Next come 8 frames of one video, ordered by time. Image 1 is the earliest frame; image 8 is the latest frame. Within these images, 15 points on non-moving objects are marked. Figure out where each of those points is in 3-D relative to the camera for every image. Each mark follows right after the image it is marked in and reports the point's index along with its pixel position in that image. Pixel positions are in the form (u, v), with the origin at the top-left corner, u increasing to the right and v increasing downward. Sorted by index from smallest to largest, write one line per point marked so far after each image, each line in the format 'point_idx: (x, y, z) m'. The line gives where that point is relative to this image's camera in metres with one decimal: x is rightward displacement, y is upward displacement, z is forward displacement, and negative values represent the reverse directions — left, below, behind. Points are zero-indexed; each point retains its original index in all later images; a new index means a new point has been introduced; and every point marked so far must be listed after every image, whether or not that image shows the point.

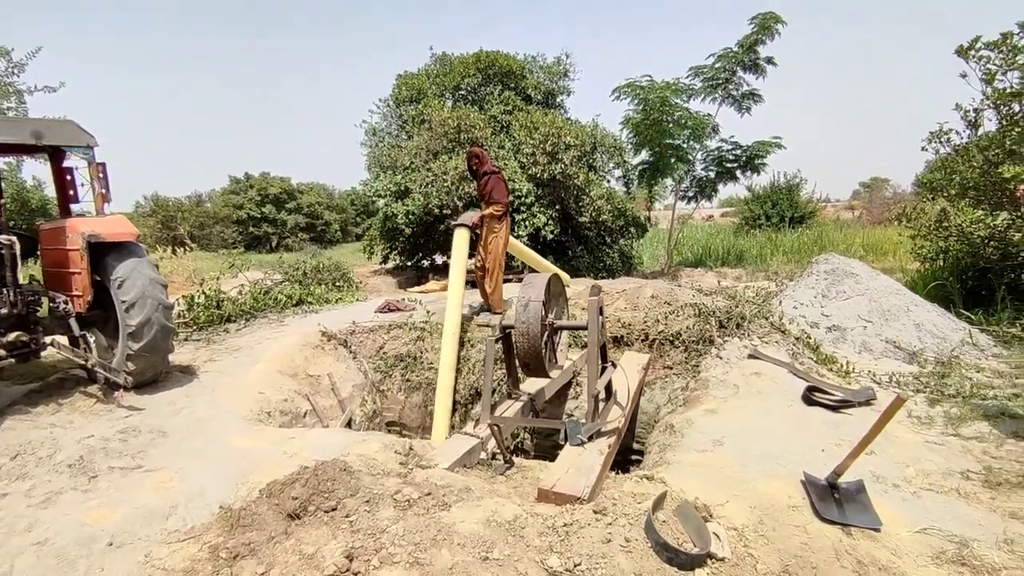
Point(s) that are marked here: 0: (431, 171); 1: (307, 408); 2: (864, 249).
0: (-1.7, +2.5, +11.7) m
1: (-2.2, -1.3, +6.0) m
2: (+9.1, +1.0, +14.4) m
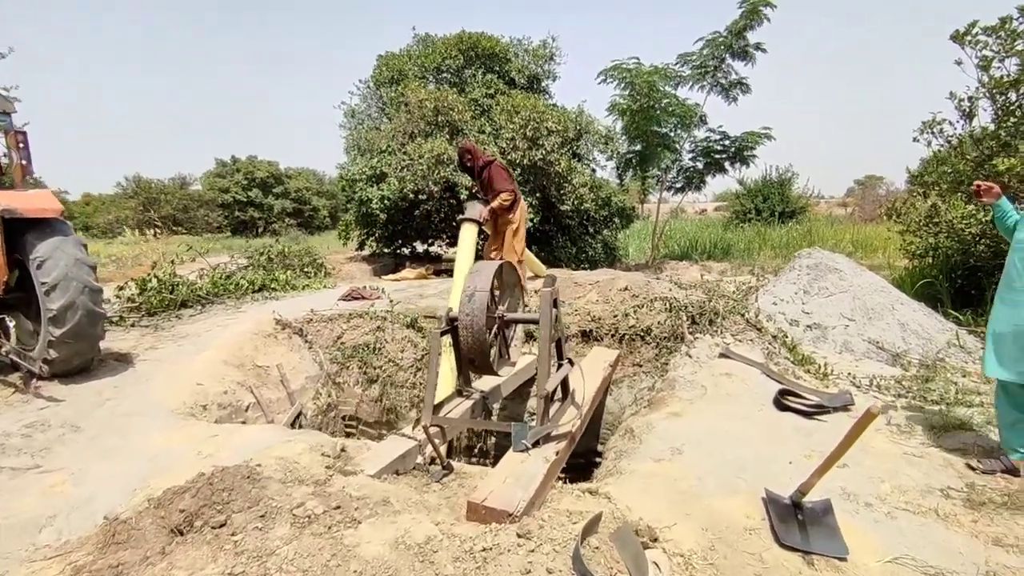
0: (-2.1, +2.7, +11.2) m
1: (-2.6, -1.1, +5.6) m
2: (+8.6, +1.1, +14.0) m
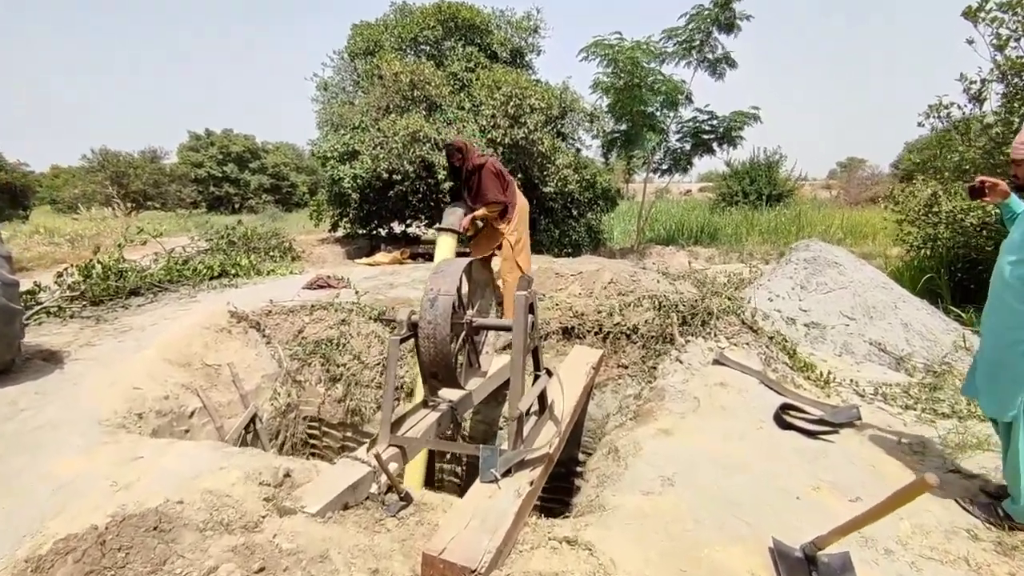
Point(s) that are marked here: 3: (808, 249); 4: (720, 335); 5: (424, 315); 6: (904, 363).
0: (-2.4, +3.0, +10.5) m
1: (-2.8, -1.1, +5.0) m
2: (+8.1, +1.4, +13.7) m
3: (+3.4, +0.5, +6.5) m
4: (+1.8, -0.4, +4.9) m
5: (-0.5, -0.2, +3.3) m
6: (+3.6, -0.7, +5.1) m
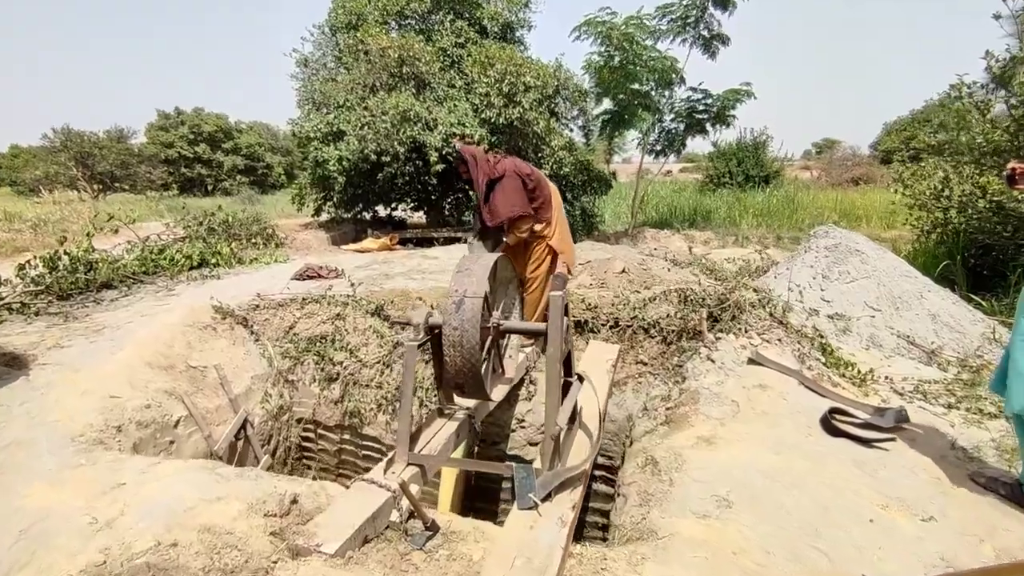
0: (-2.5, +3.2, +9.9) m
1: (-2.7, -1.0, +4.6) m
2: (+7.9, +1.8, +13.6) m
3: (+3.5, +0.6, +6.2) m
4: (+2.0, -0.3, +4.6) m
5: (-0.3, -0.2, +2.9) m
6: (+3.7, -0.6, +4.9) m
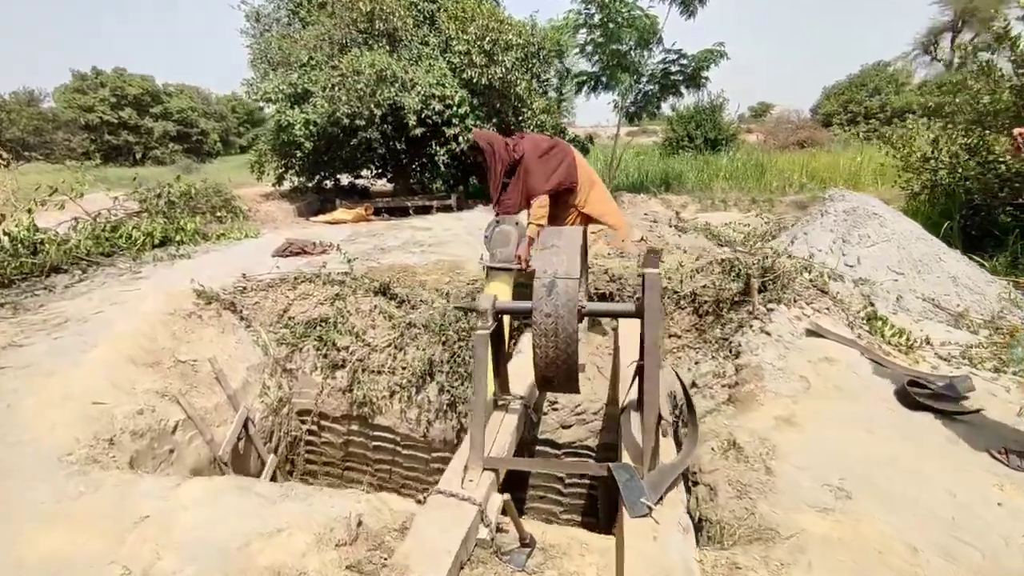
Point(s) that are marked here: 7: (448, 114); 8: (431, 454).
0: (-2.8, +3.6, +9.1) m
1: (-2.4, -0.9, +4.0) m
2: (+7.3, +2.7, +13.8) m
3: (+3.6, +1.0, +6.1) m
4: (+2.3, -0.1, +4.4) m
5: (+0.1, -0.1, +2.5) m
6: (+4.0, -0.3, +4.9) m
7: (-1.1, +2.9, +9.4) m
8: (-0.8, -1.5, +5.0) m
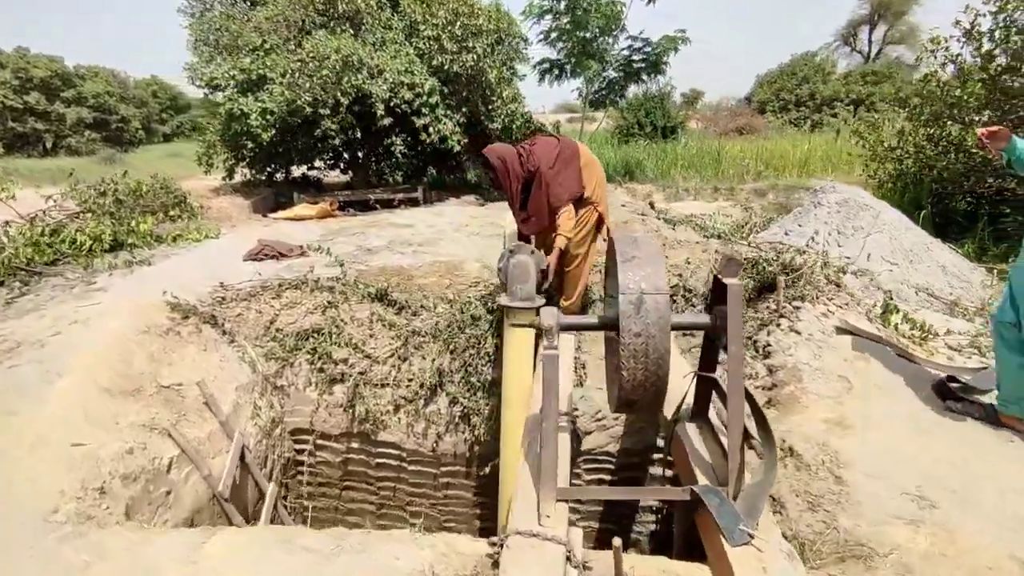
0: (-3.2, +3.6, +8.4) m
1: (-2.2, -1.0, +3.5) m
2: (+6.3, +3.1, +14.1) m
3: (+3.5, +1.1, +6.2) m
4: (+2.4, -0.1, +4.4) m
5: (+0.5, -0.1, +2.3) m
6: (+4.1, -0.2, +5.1) m
7: (-1.5, +3.0, +8.9) m
8: (-0.6, -1.5, +4.7) m
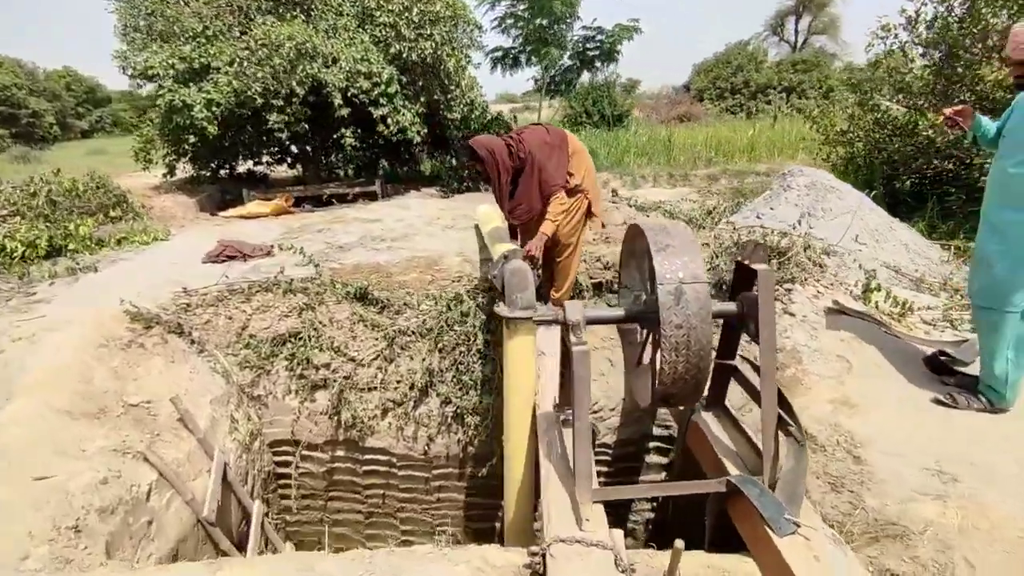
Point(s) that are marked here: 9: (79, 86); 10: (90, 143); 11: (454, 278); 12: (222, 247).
0: (-3.8, +3.5, +7.9) m
1: (-2.1, -1.1, +3.2) m
2: (+5.2, +3.5, +14.5) m
3: (+3.3, +1.3, +6.3) m
4: (+2.3, +0.1, +4.5) m
5: (+0.6, -0.1, +2.2) m
6: (+3.9, 0.0, +5.3) m
7: (-2.1, +3.0, +8.6) m
8: (-0.7, -1.5, +4.6) m
9: (-12.0, +5.7, +15.5) m
10: (-10.9, +3.7, +14.4) m
11: (-0.5, +0.1, +5.2) m
12: (-2.9, +0.4, +5.6) m
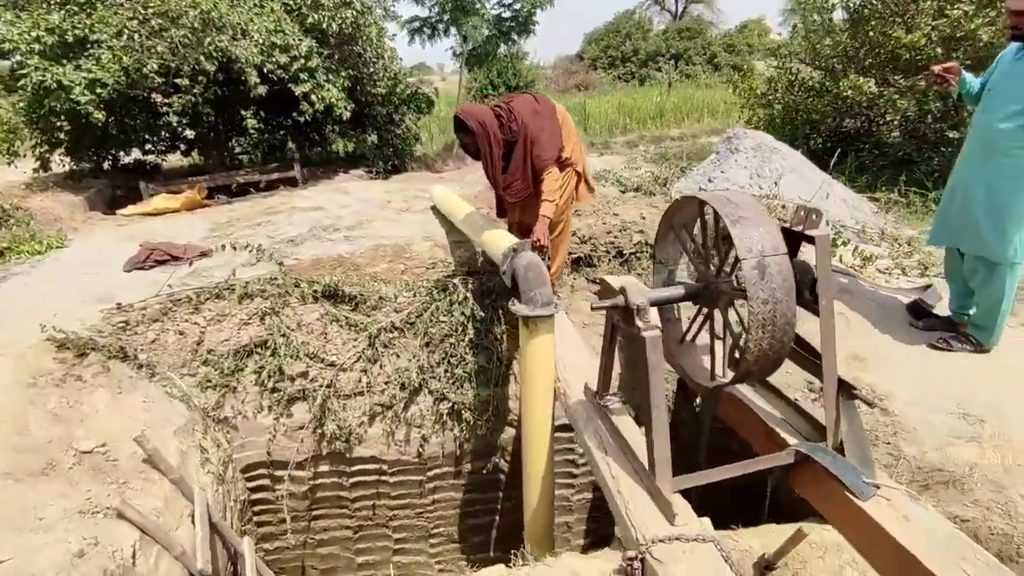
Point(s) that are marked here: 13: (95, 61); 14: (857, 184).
0: (-4.7, +3.4, +6.8) m
1: (-1.8, -1.2, +2.7) m
2: (+3.1, +4.5, +14.8) m
3: (+2.7, +1.8, +6.5) m
4: (+2.2, +0.4, +4.6) m
5: (+0.9, 0.0, +2.1) m
6: (+3.6, +0.5, +5.7) m
7: (-3.1, +3.1, +7.7) m
8: (-0.6, -1.4, +4.3) m
9: (-14.2, +5.1, +12.9) m
10: (-12.7, +3.3, +12.0) m
11: (-0.8, +0.2, +4.8) m
12: (-3.2, +0.3, +4.8) m
13: (-5.1, +2.8, +6.8) m
14: (+4.8, +1.4, +7.7) m
